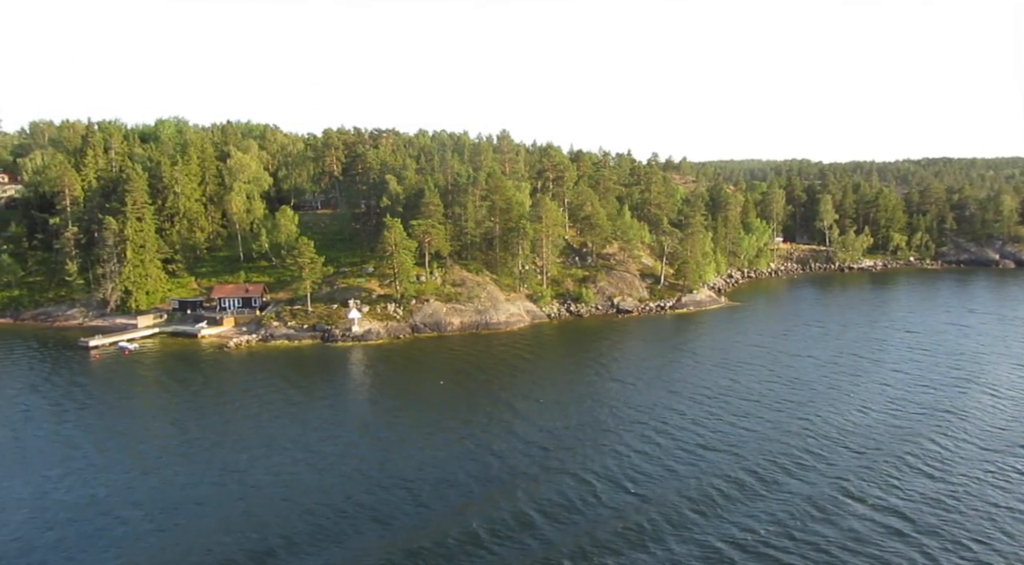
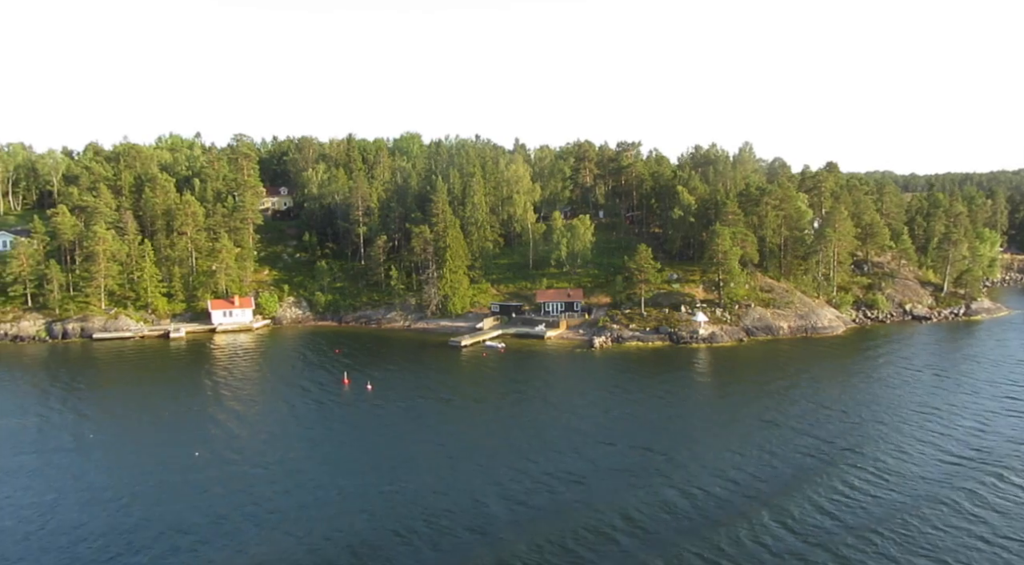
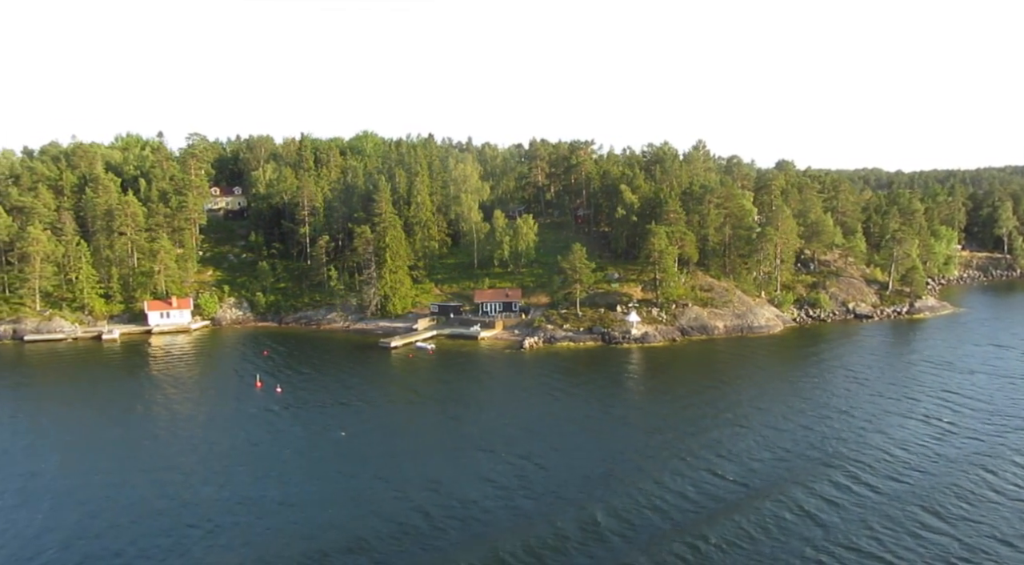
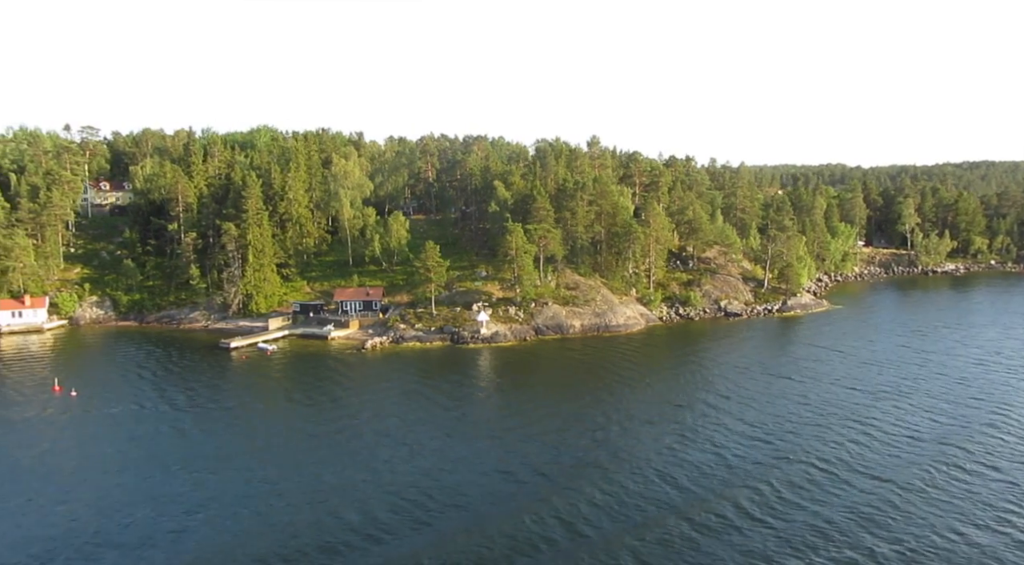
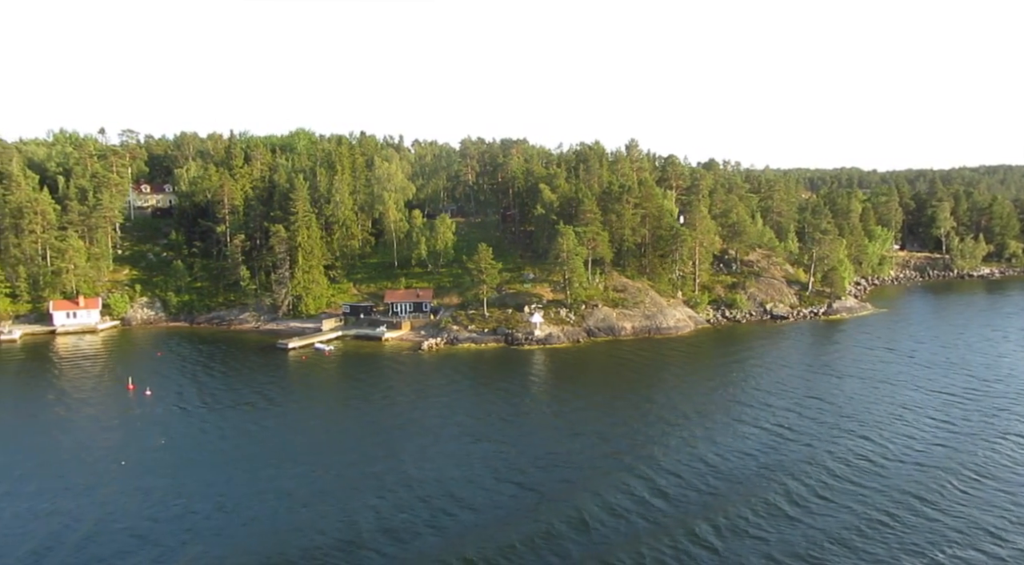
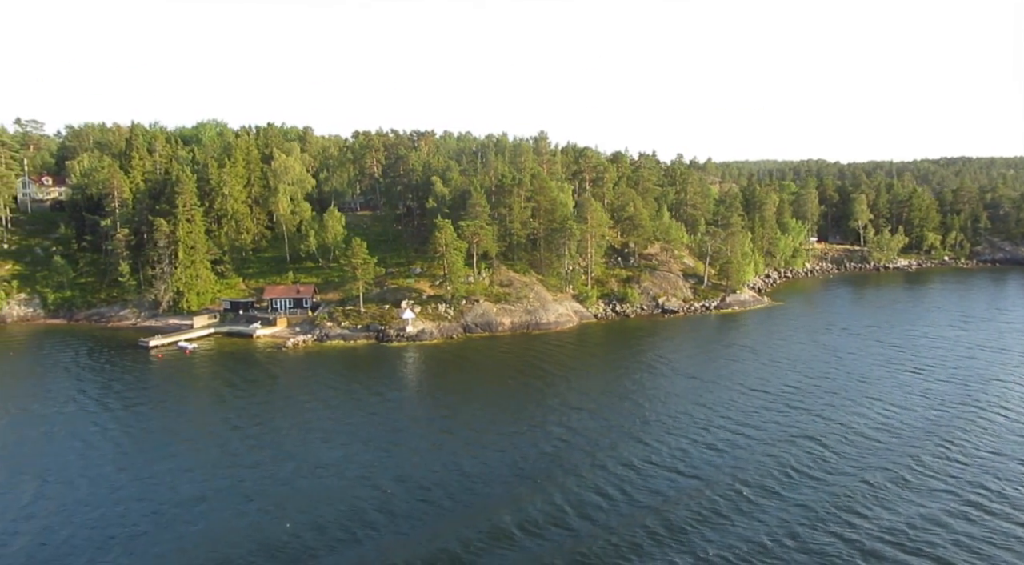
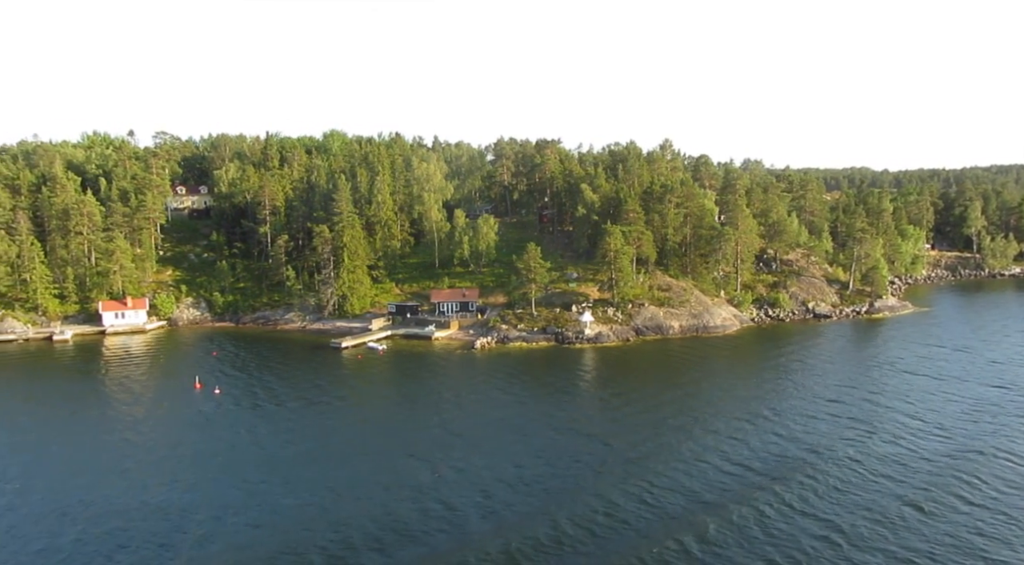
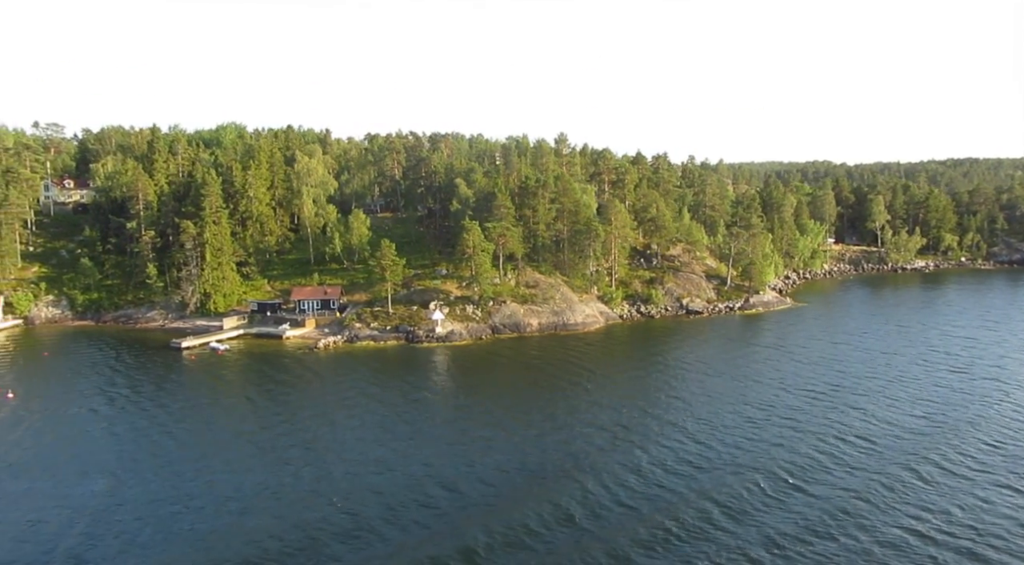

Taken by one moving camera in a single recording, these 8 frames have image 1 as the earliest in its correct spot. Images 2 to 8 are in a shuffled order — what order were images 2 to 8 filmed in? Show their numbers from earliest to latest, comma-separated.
6, 8, 4, 5, 7, 3, 2
